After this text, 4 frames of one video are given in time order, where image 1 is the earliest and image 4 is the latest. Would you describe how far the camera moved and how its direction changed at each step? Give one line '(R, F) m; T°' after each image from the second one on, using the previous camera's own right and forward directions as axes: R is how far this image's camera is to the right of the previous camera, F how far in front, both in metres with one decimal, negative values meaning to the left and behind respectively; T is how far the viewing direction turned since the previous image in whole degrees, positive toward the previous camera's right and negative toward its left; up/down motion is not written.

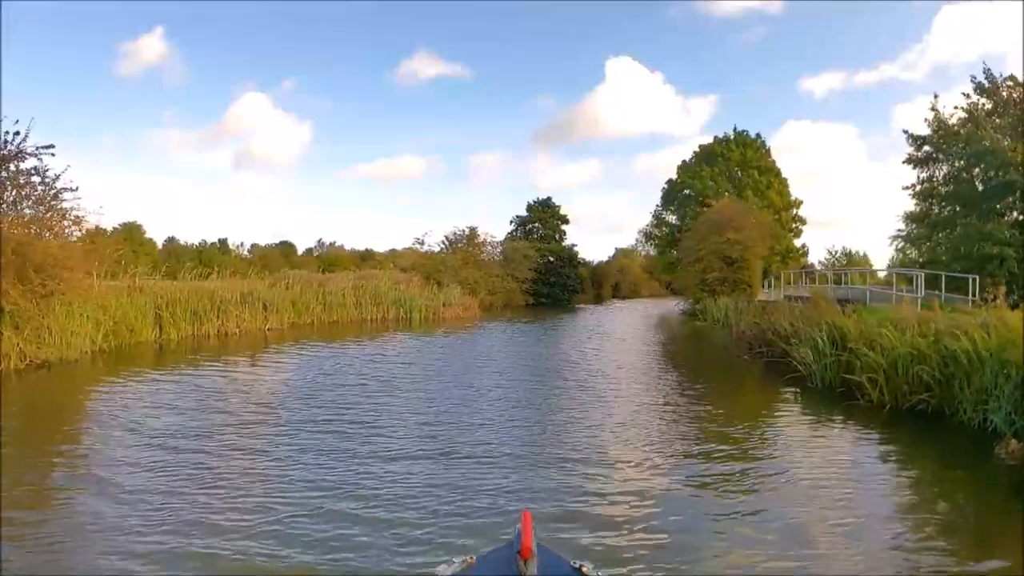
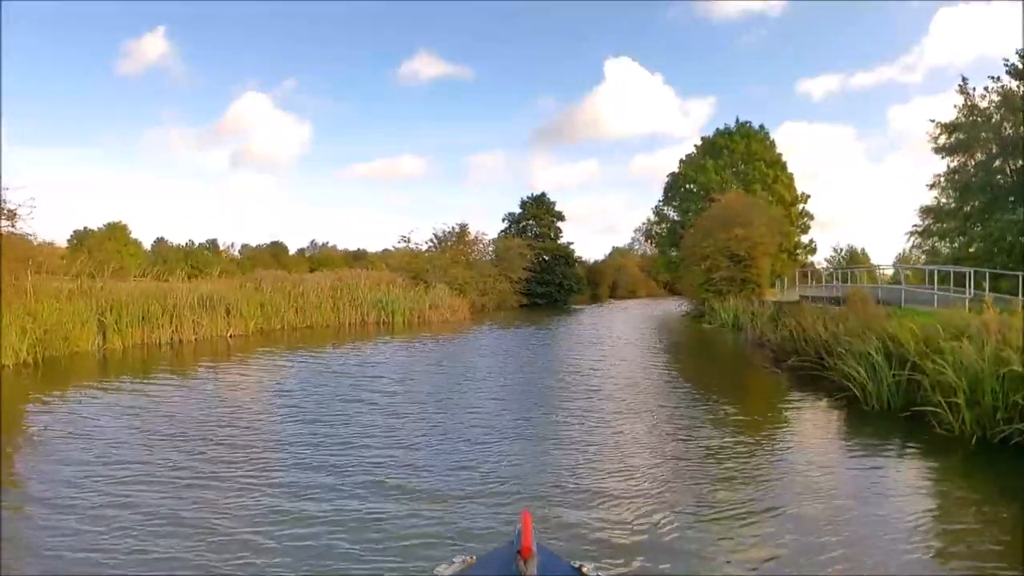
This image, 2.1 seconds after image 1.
(+0.2, +1.3) m; 0°
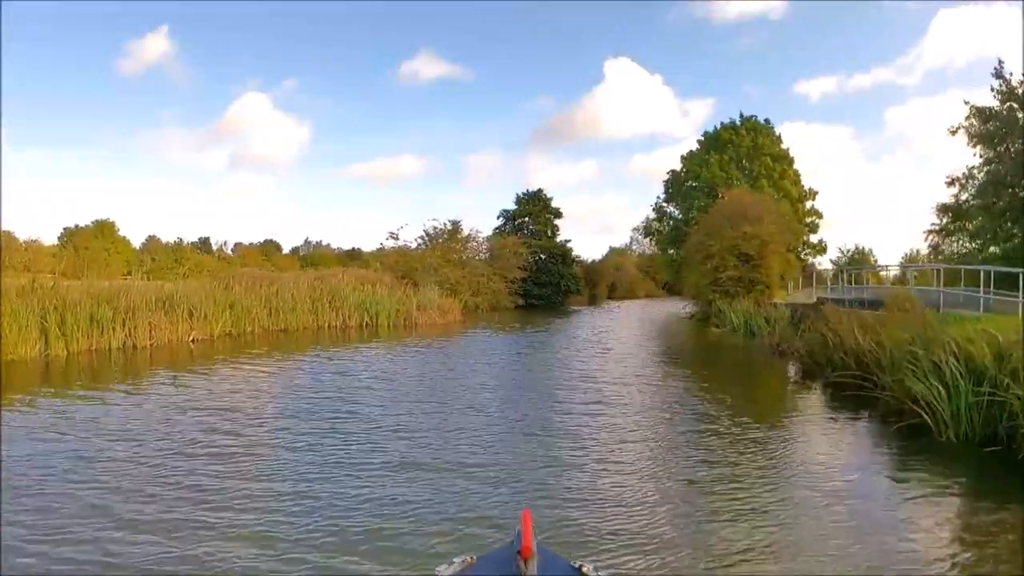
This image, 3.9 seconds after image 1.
(+0.1, +1.1) m; 0°
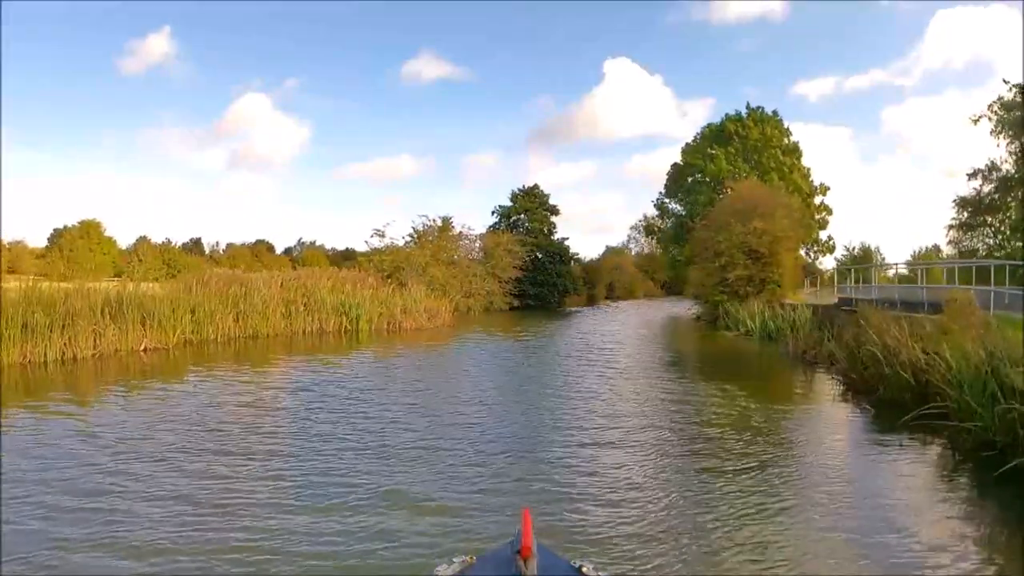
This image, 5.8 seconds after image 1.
(+0.1, +1.1) m; 0°
